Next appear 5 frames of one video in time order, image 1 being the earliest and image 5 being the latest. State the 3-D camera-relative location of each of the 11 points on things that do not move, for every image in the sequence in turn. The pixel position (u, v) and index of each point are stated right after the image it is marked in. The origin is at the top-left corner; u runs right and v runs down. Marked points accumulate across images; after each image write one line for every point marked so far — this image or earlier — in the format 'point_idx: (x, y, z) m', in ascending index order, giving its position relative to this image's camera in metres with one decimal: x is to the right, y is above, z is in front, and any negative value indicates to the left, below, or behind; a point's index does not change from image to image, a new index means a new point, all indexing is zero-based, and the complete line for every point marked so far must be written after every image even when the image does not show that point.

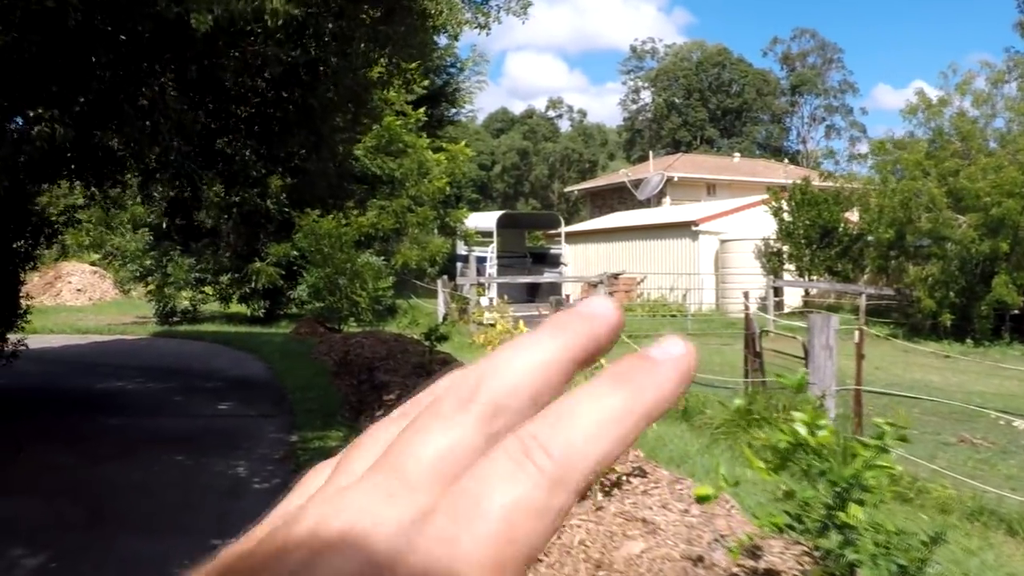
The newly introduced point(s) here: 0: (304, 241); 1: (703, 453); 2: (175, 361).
0: (-3.5, +0.8, +17.7) m
1: (+1.4, -1.2, +7.8) m
2: (-4.6, -1.0, +14.2) m
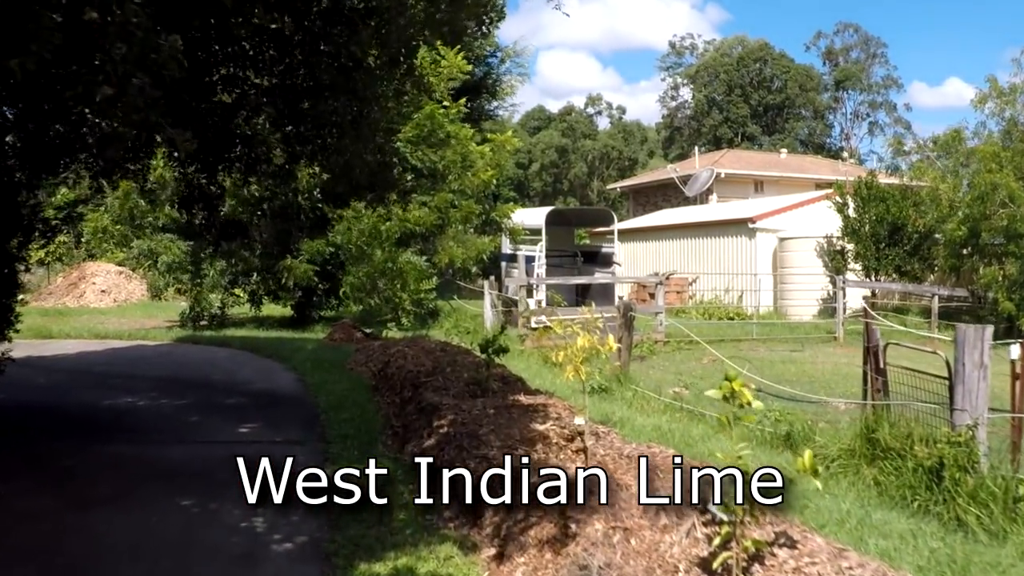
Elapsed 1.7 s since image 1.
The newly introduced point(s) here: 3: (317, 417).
0: (-2.7, +0.8, +16.4) m
1: (+1.9, -1.3, +6.4) m
2: (-3.9, -1.0, +13.0) m
3: (-1.7, -1.1, +8.9) m
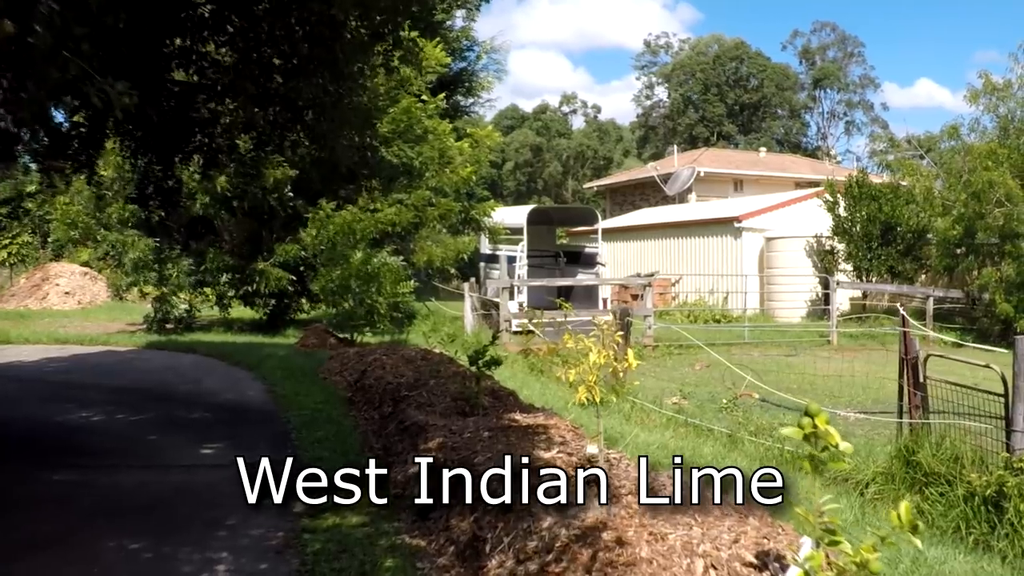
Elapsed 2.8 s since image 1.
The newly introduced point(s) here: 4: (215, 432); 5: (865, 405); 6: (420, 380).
0: (-3.0, +0.7, +15.6) m
1: (+1.9, -1.3, +5.6) m
2: (-4.1, -1.1, +12.1) m
3: (-1.7, -1.1, +8.0) m
4: (-2.4, -1.2, +8.4) m
5: (+3.9, -1.3, +11.3) m
6: (-0.8, -0.8, +8.5) m
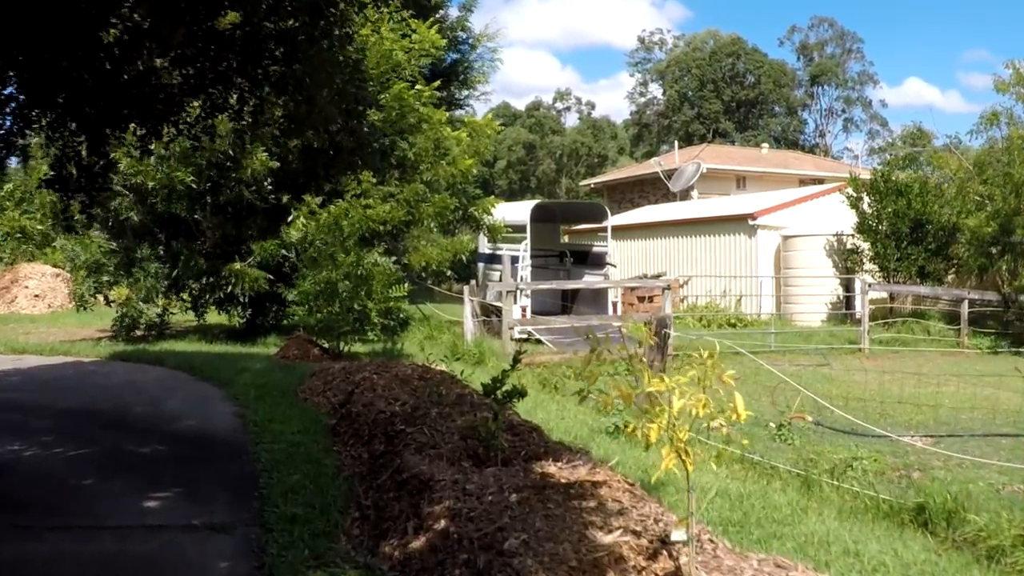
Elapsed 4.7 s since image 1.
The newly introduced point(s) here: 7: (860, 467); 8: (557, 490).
0: (-2.9, +0.7, +14.0) m
1: (+2.1, -1.3, +4.1) m
2: (-4.0, -1.1, +10.5) m
3: (-1.6, -1.2, +6.5) m
4: (-2.3, -1.2, +6.8) m
5: (+4.0, -1.3, +9.8) m
6: (-0.6, -0.8, +7.0) m
7: (+2.4, -1.2, +7.1) m
8: (+0.2, -1.0, +4.9) m
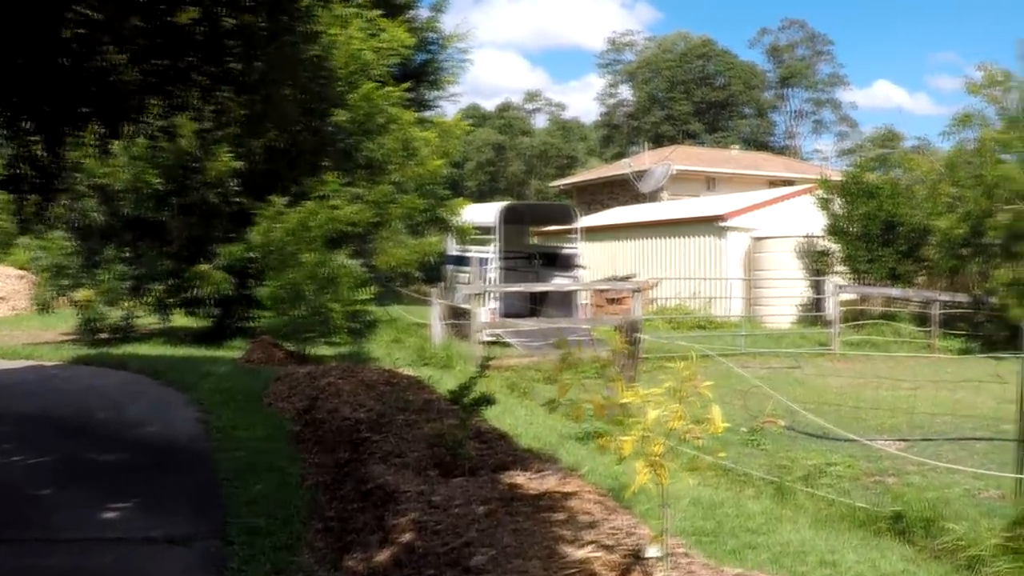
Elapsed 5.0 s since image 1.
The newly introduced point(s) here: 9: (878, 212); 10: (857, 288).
0: (-3.3, +0.7, +13.7) m
1: (+2.0, -1.4, +4.0) m
2: (-4.3, -1.2, +10.2) m
3: (-1.8, -1.2, +6.3) m
4: (-2.5, -1.3, +6.6) m
5: (+3.7, -1.4, +9.8) m
6: (-0.8, -0.8, +6.8) m
7: (+2.2, -1.3, +7.0) m
8: (+0.1, -1.0, +4.7) m
9: (+7.0, +1.5, +19.9) m
10: (+6.1, 0.0, +18.1) m
